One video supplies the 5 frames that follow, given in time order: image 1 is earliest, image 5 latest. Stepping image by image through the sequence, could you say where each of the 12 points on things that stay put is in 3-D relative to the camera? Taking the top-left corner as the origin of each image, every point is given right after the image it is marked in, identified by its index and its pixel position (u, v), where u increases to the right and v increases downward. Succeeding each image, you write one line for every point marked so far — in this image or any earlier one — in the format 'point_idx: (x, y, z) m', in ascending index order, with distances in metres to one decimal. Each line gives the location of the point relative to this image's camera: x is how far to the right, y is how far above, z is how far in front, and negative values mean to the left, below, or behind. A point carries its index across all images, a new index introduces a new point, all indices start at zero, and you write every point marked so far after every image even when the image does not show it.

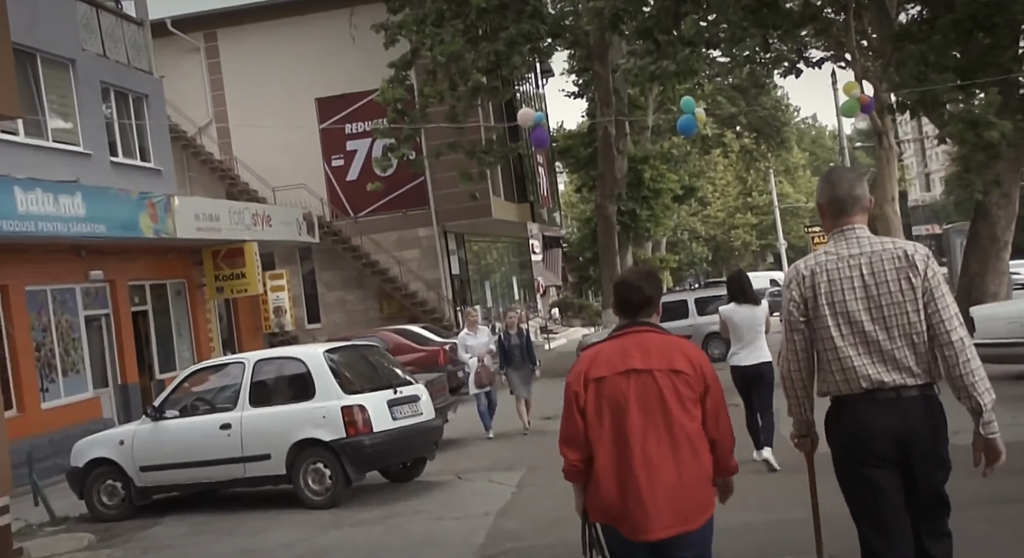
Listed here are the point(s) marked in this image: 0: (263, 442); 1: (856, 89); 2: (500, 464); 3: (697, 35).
0: (-2.4, -1.6, +11.4) m
1: (+5.5, +3.0, +18.5) m
2: (-0.1, -2.0, +12.6) m
3: (+2.9, +3.9, +18.6) m
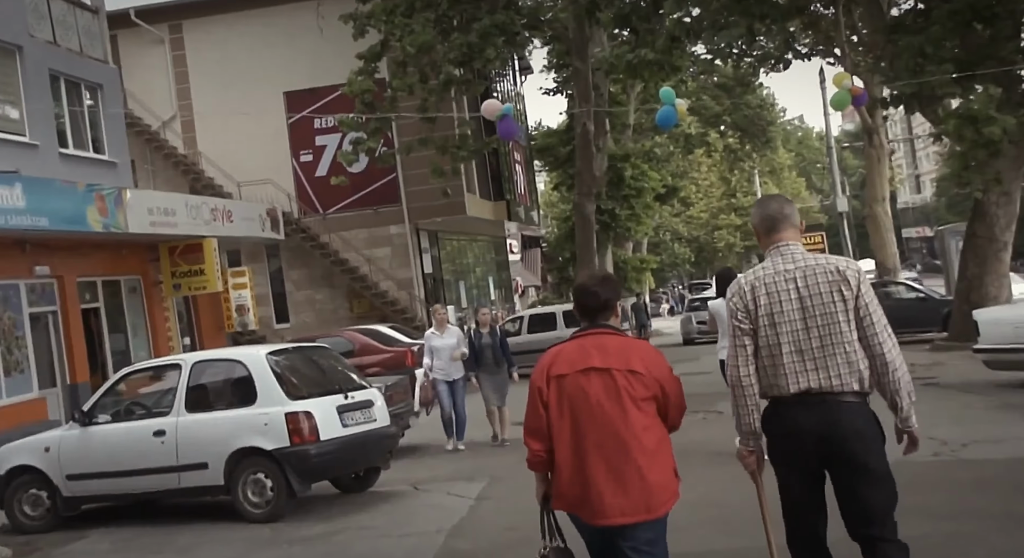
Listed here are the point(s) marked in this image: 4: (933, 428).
0: (-2.8, -1.5, +10.5) m
1: (+5.1, +3.0, +17.7) m
2: (-0.5, -1.9, +11.7) m
3: (+2.5, +3.9, +17.7) m
4: (+5.0, -1.8, +13.9) m
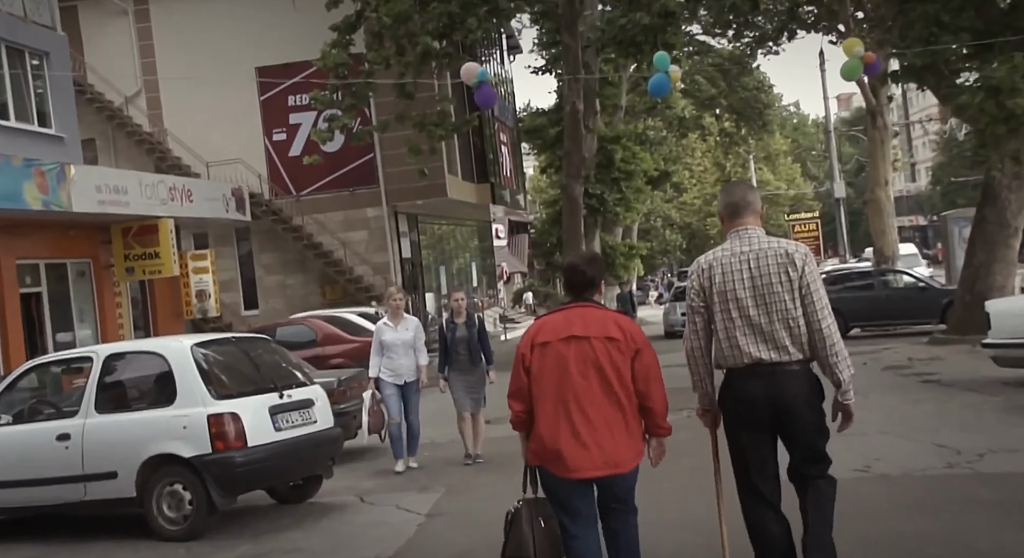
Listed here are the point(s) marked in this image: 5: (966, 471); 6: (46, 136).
0: (-3.1, -1.4, +9.1) m
1: (+4.7, +3.2, +16.3) m
2: (-0.9, -1.8, +10.3) m
3: (+2.2, +4.1, +16.3) m
4: (+4.6, -1.6, +12.5) m
5: (+4.0, -1.7, +10.4) m
6: (-7.4, +2.3, +18.6) m
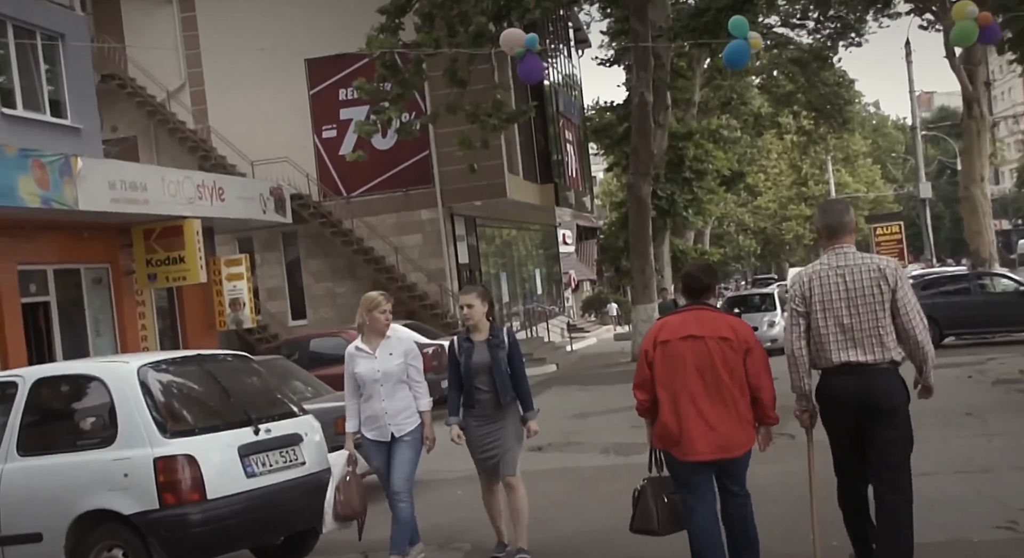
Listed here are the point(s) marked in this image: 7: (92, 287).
0: (-2.9, -1.4, +7.1) m
1: (+5.4, +3.1, +13.9) m
2: (-0.5, -1.8, +8.2) m
3: (+2.9, +4.0, +14.0) m
4: (+5.1, -1.7, +10.1) m
5: (+4.3, -1.7, +8.0) m
6: (-6.5, +2.2, +17.0) m
7: (-6.2, -0.1, +17.7) m
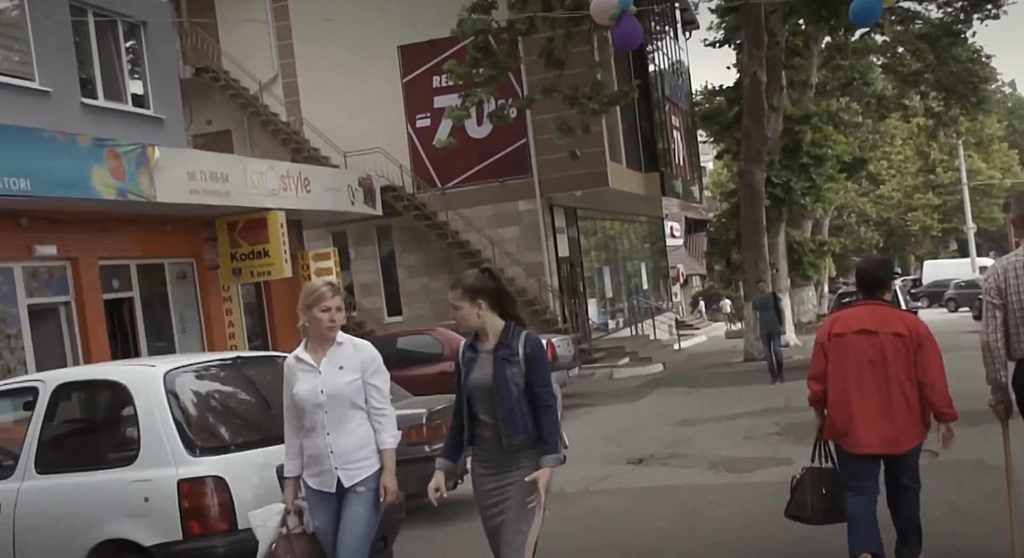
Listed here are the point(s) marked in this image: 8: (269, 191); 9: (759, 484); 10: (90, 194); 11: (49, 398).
0: (-2.4, -1.4, +6.2) m
1: (+6.4, +3.2, +12.1) m
2: (0.0, -1.8, +7.0) m
3: (+3.9, +4.1, +12.5) m
4: (+5.8, -1.6, +8.4) m
5: (+4.8, -1.6, +6.3) m
6: (-5.2, +2.3, +16.3) m
7: (-4.8, -0.1, +17.0) m
8: (-3.5, +1.3, +16.9) m
9: (+2.0, -1.7, +9.6) m
10: (-4.8, +1.0, +13.4) m
11: (-2.5, -0.7, +6.5) m
